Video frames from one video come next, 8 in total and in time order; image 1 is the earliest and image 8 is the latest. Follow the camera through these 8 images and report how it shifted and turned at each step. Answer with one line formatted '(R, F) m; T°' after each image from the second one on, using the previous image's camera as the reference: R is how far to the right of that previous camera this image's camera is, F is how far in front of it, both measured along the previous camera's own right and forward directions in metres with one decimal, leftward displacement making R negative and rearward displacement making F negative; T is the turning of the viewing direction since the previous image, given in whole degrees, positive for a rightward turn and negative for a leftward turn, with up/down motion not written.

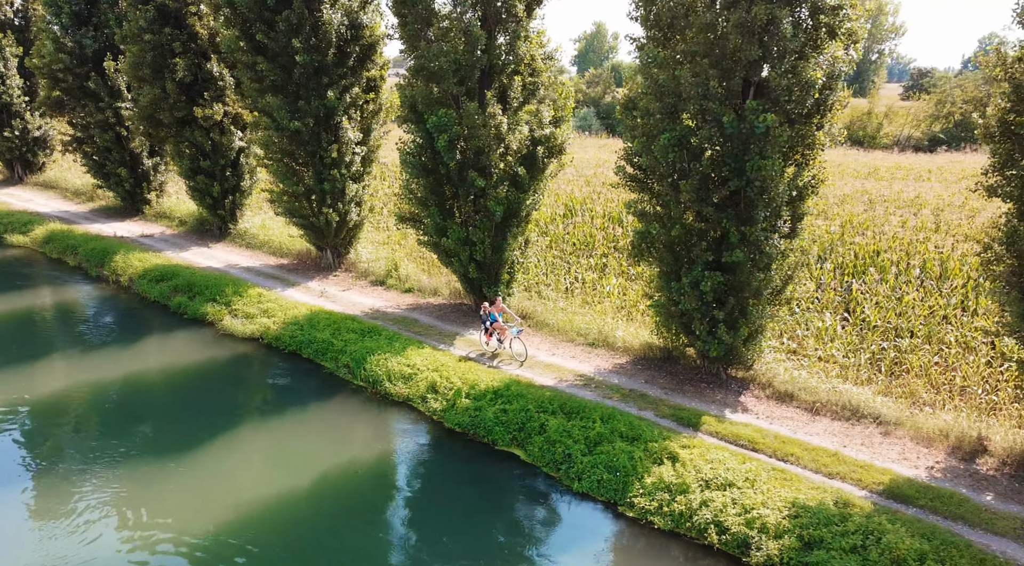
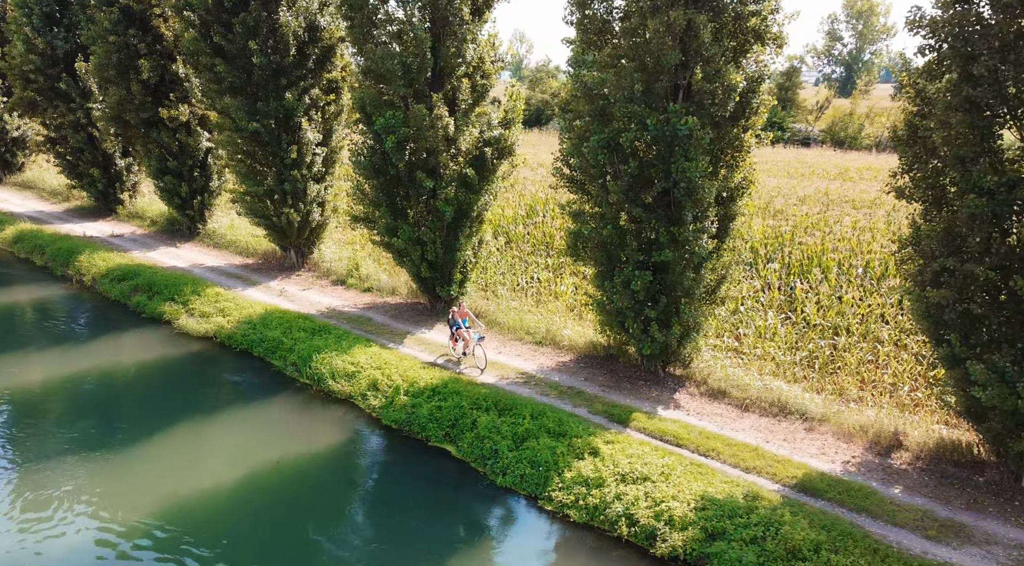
(+1.3, -0.3) m; 0°
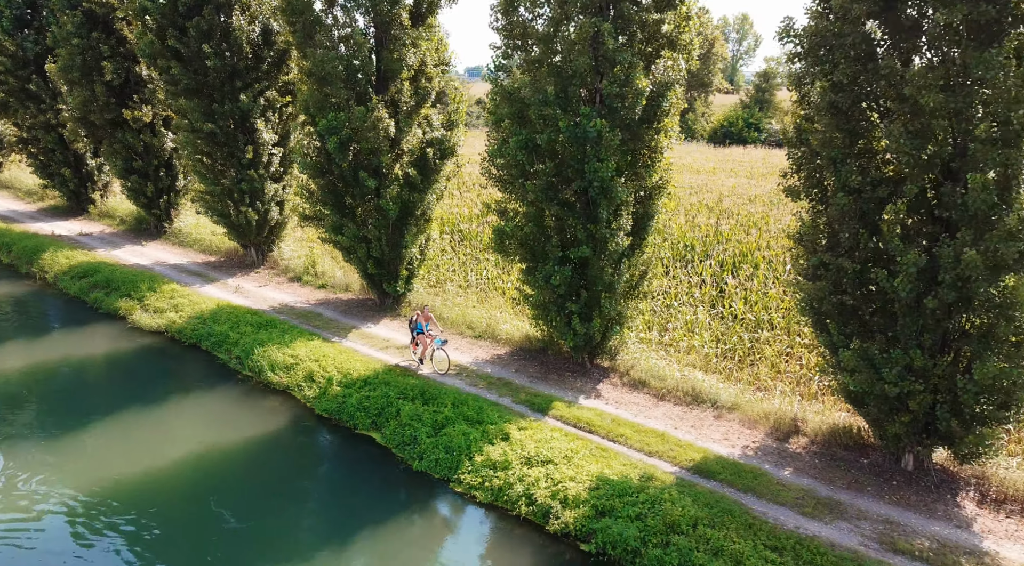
(+1.5, -0.7) m; 0°
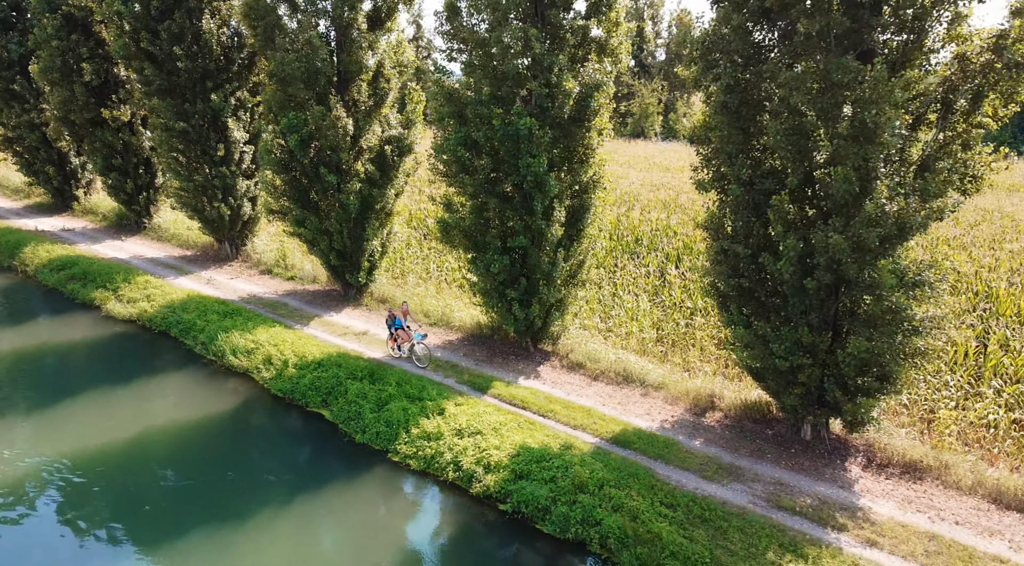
(+1.3, -1.1) m; 0°
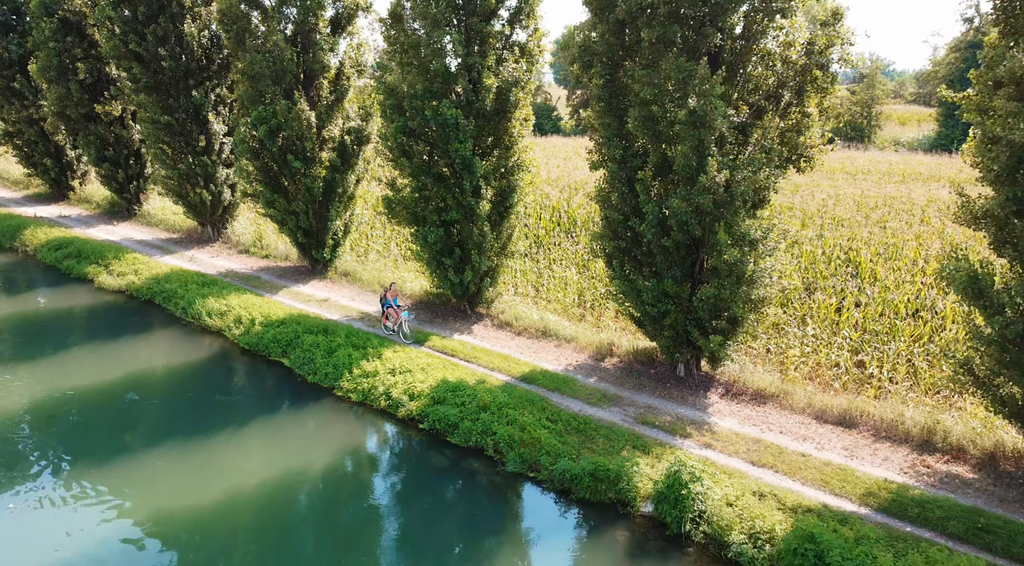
(+1.7, -2.7) m; 0°
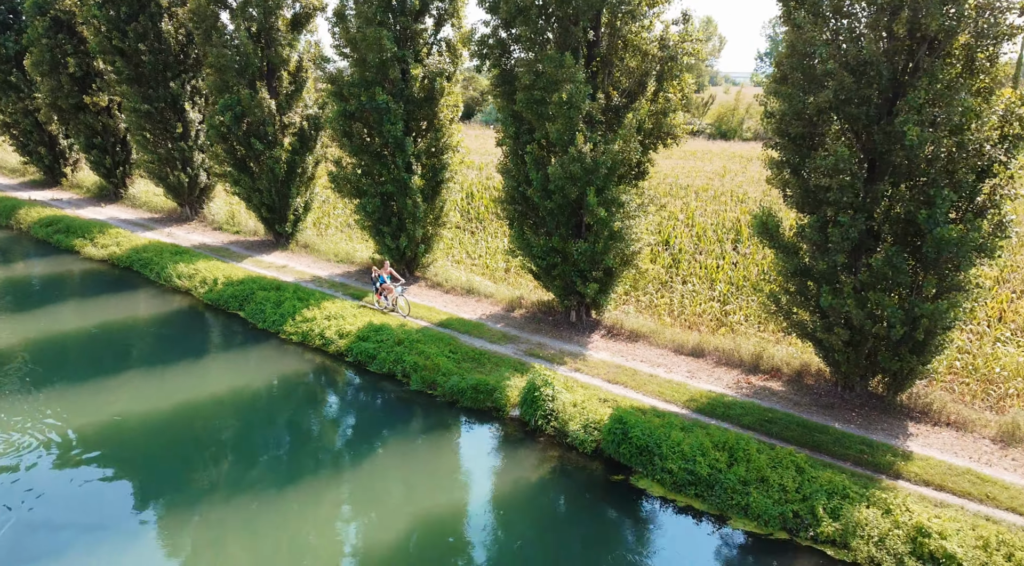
(+2.2, -2.9) m; 0°
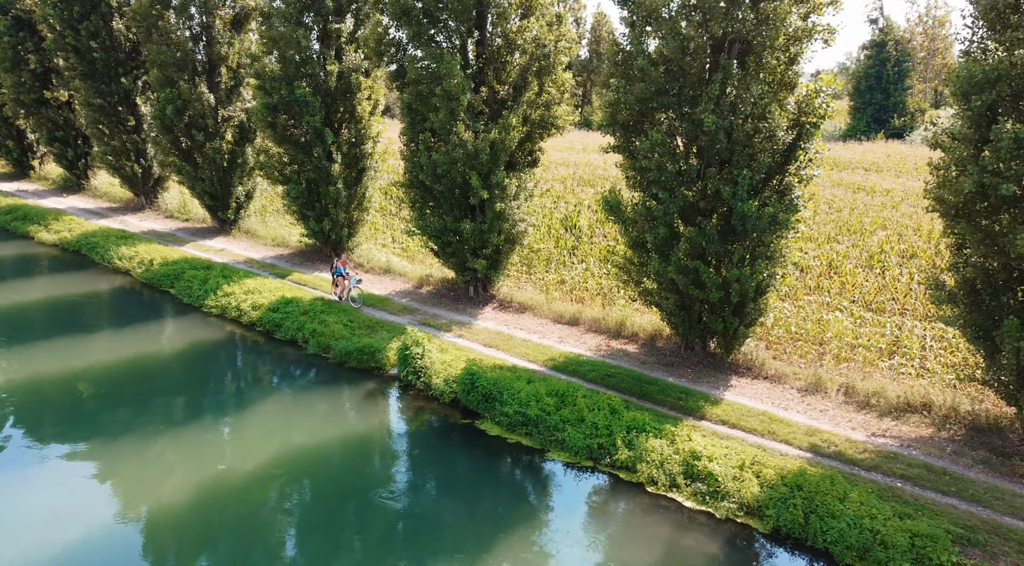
(+2.8, -1.9) m; 0°
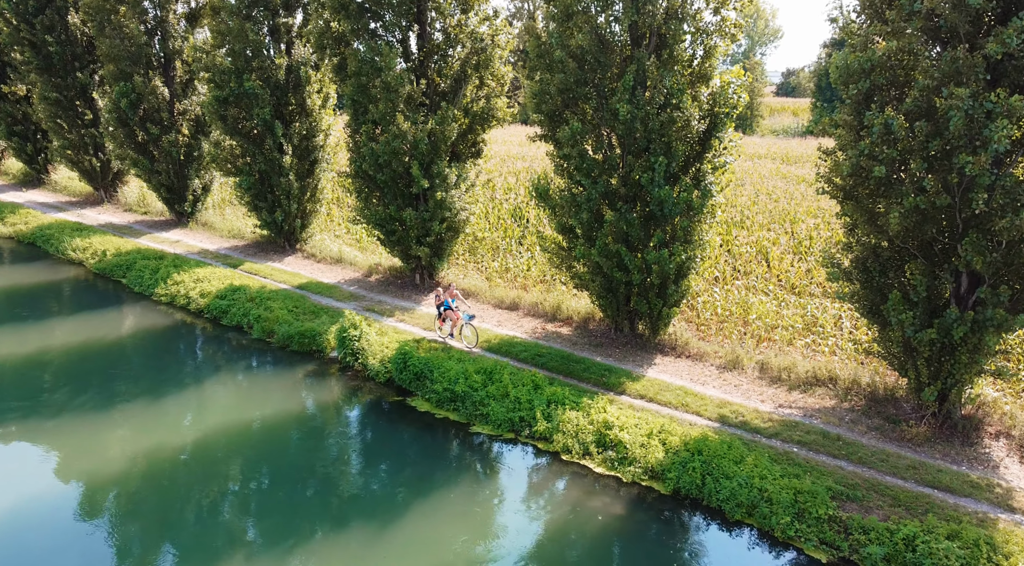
(+1.1, -0.6) m; +2°
